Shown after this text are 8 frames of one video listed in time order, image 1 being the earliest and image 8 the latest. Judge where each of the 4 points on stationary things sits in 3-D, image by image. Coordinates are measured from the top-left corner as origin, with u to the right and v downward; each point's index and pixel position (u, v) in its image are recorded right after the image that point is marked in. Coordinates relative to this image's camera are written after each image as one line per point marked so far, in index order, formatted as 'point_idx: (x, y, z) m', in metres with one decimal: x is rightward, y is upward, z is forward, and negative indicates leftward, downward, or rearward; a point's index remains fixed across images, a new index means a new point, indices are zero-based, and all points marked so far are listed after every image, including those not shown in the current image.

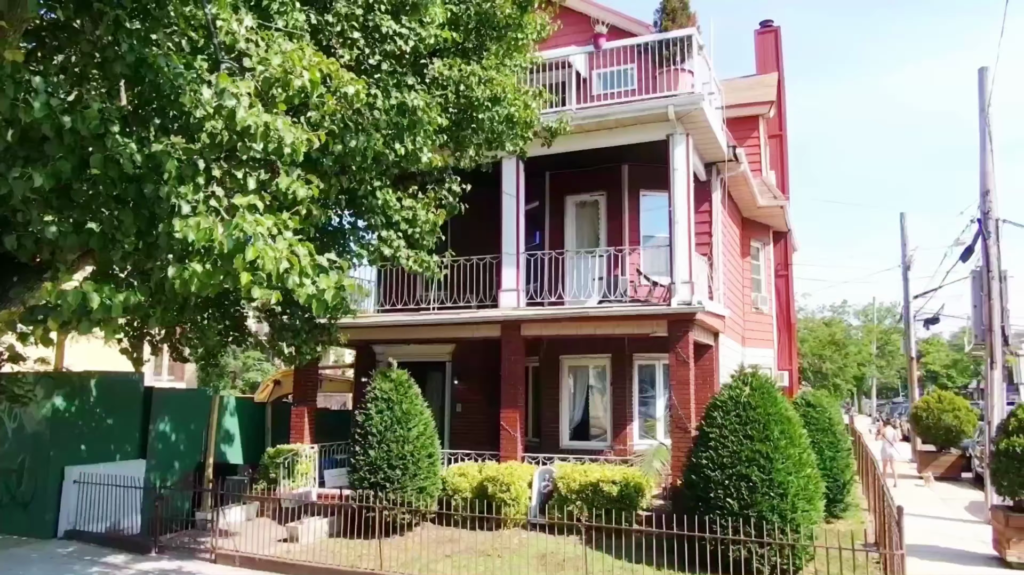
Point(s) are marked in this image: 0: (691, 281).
0: (+2.6, +0.1, +11.1) m
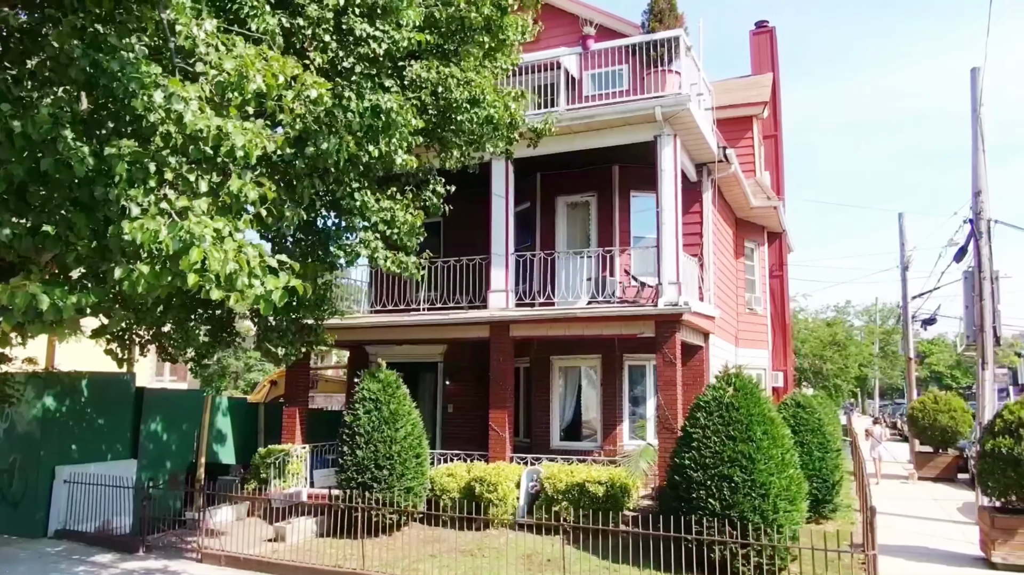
0: (+2.4, +0.1, +11.1) m
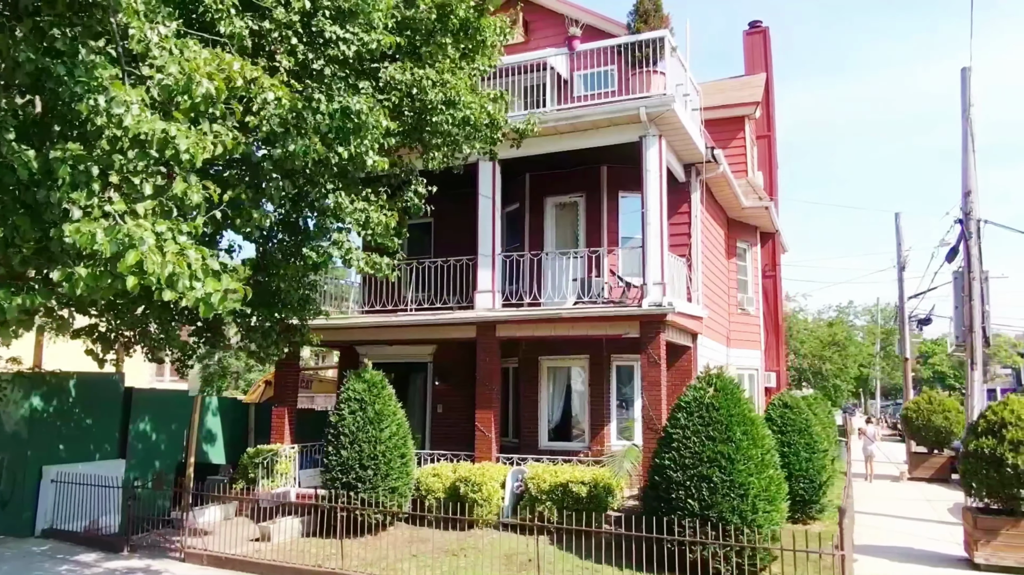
0: (+2.2, +0.1, +11.1) m
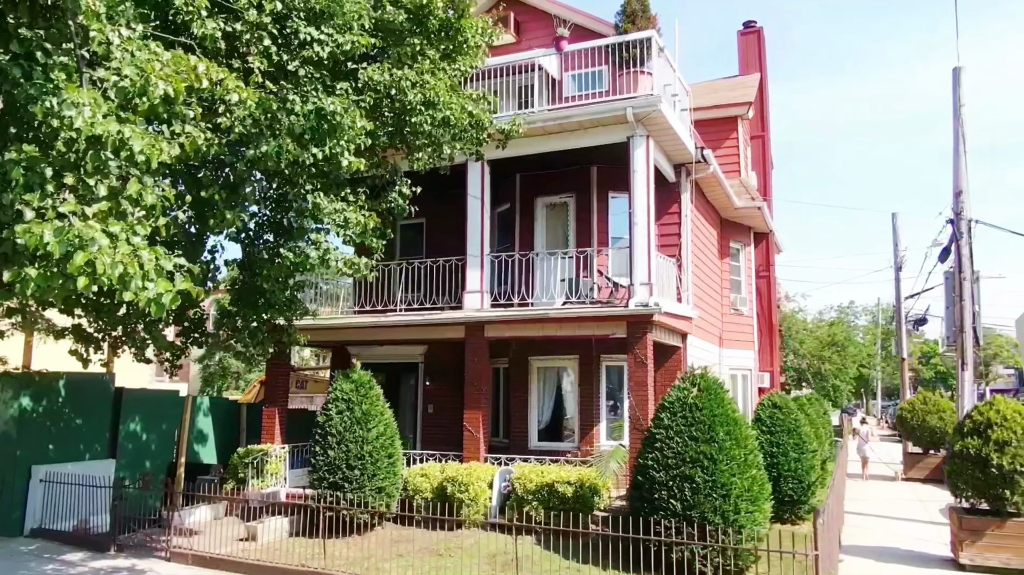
0: (+2.0, +0.1, +11.1) m
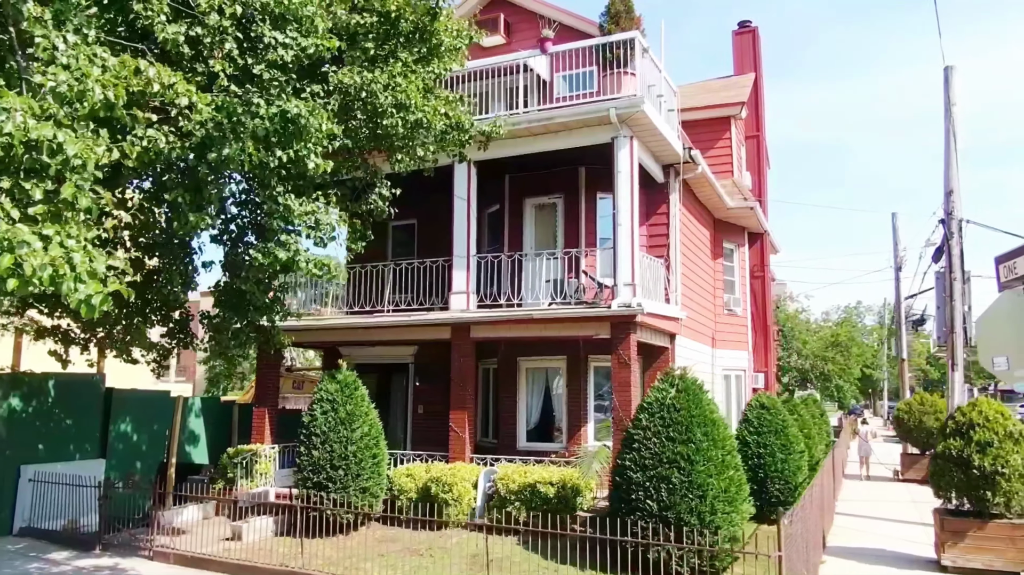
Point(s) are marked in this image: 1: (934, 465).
0: (+1.8, +0.1, +11.2) m
1: (+5.6, -2.3, +10.0) m
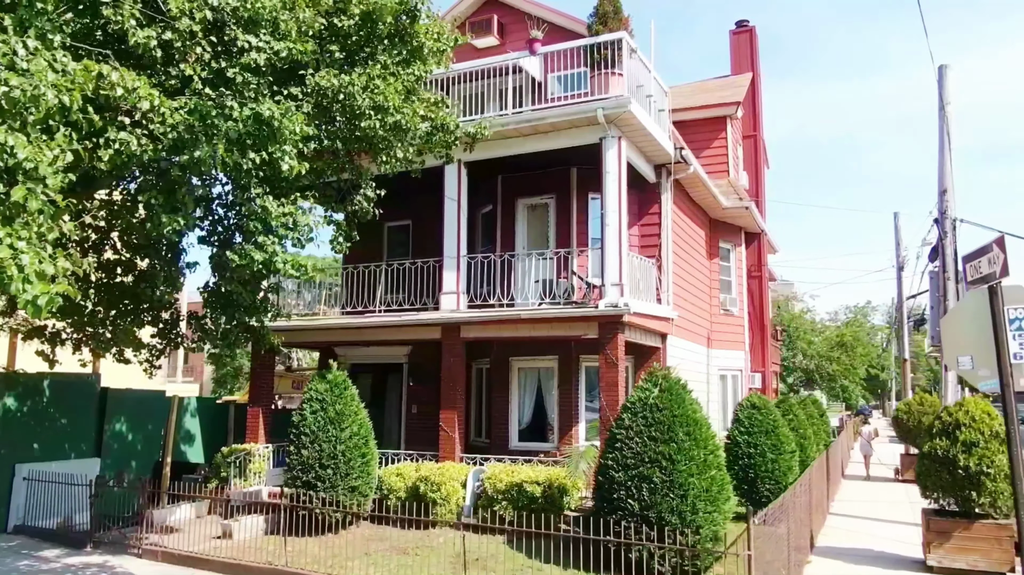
0: (+1.6, +0.1, +11.2) m
1: (+5.4, -2.3, +10.0) m
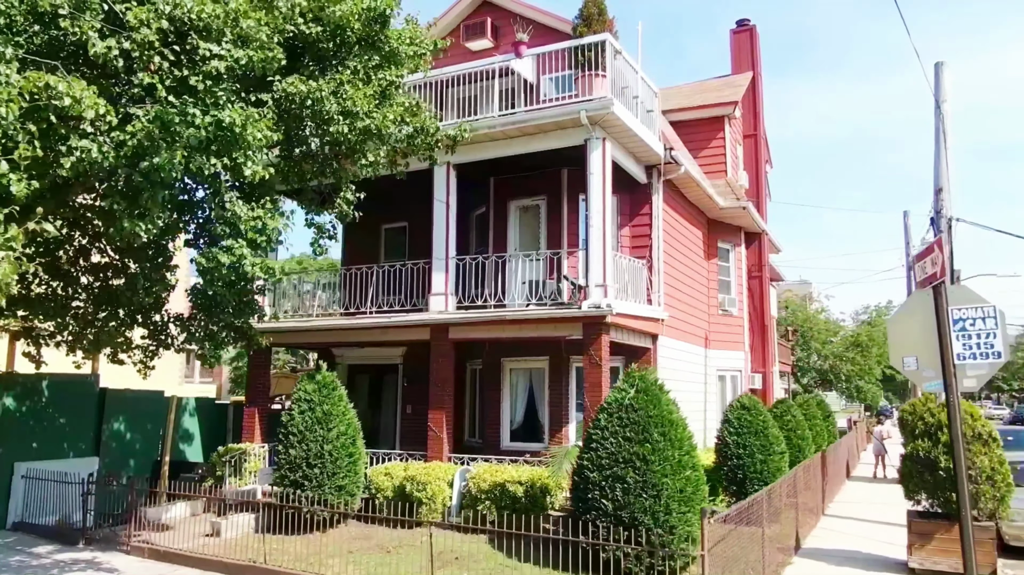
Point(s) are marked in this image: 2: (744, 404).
0: (+1.4, 0.0, +11.2) m
1: (+5.1, -2.3, +9.9) m
2: (+3.9, -1.9, +12.7) m
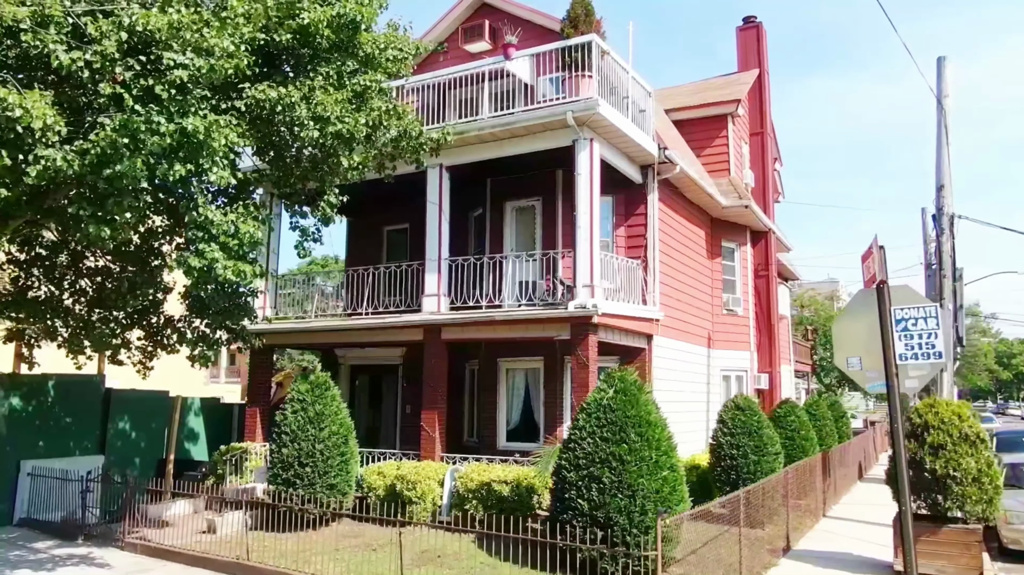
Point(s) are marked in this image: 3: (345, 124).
0: (+1.2, 0.0, +11.2) m
1: (+4.9, -2.3, +9.8) m
2: (+3.7, -1.9, +12.6) m
3: (-1.8, +1.9, +8.7) m
